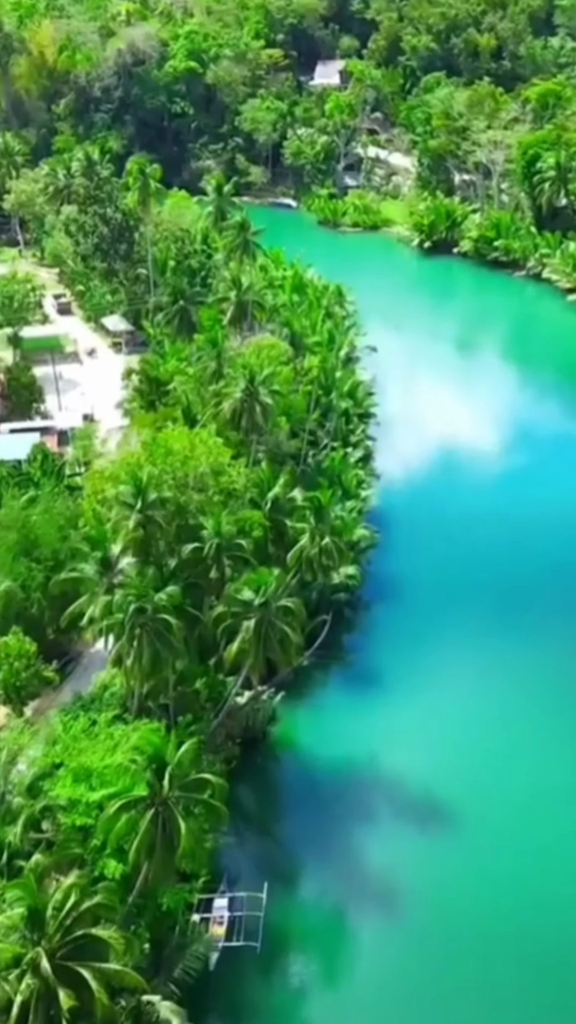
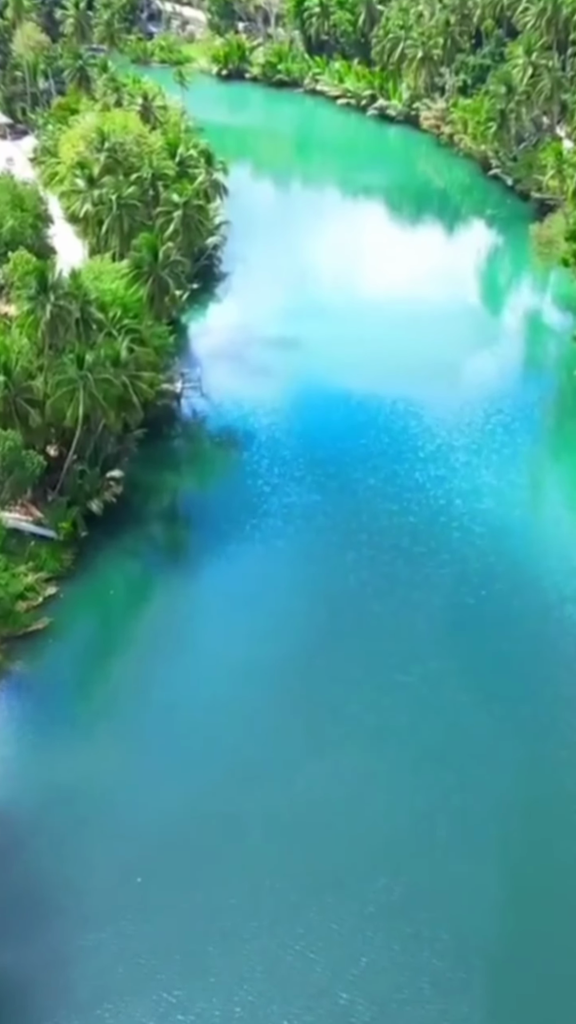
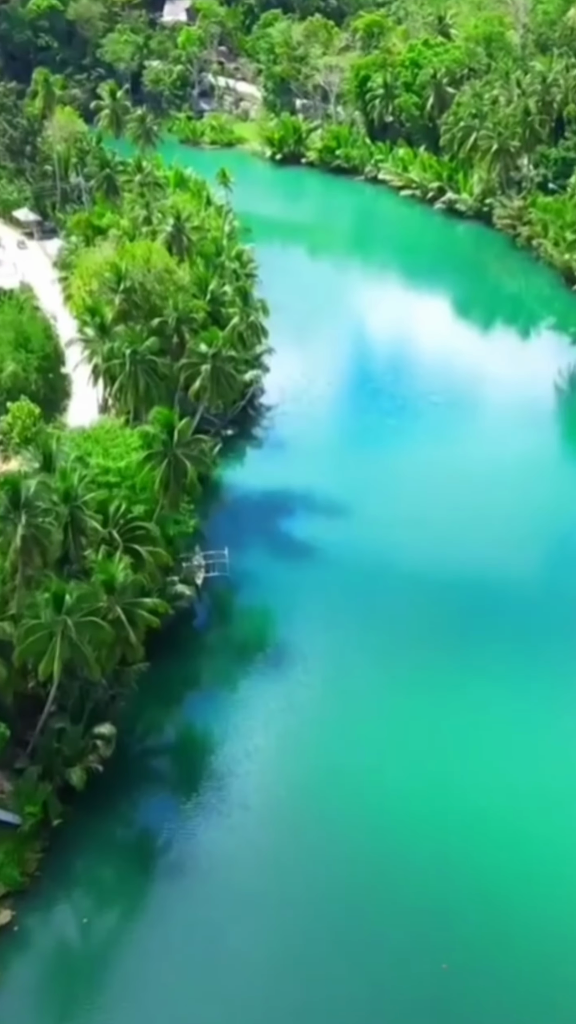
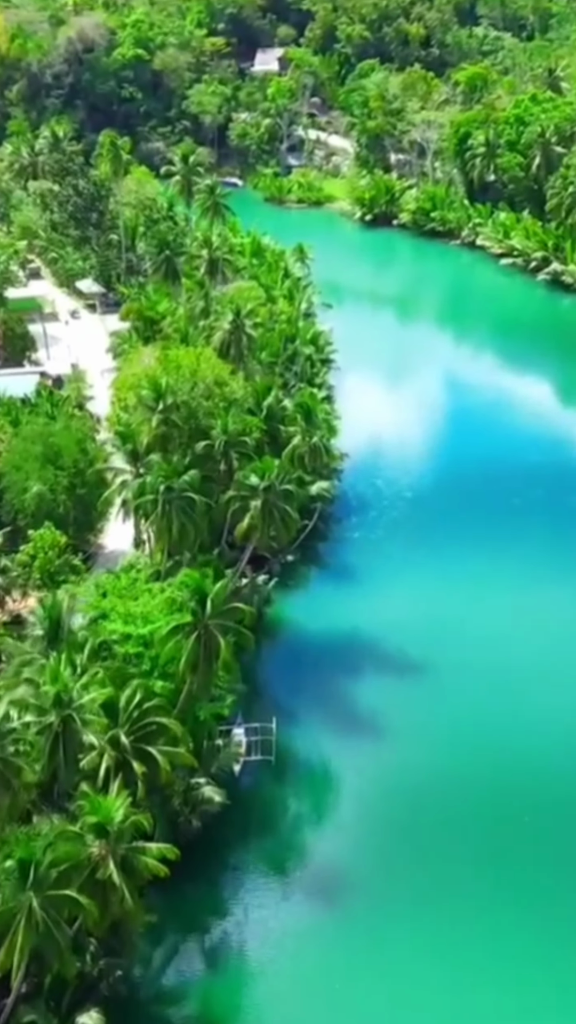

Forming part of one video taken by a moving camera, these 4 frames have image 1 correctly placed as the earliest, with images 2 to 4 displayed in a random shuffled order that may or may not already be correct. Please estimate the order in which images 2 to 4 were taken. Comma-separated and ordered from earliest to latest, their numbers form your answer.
4, 3, 2
